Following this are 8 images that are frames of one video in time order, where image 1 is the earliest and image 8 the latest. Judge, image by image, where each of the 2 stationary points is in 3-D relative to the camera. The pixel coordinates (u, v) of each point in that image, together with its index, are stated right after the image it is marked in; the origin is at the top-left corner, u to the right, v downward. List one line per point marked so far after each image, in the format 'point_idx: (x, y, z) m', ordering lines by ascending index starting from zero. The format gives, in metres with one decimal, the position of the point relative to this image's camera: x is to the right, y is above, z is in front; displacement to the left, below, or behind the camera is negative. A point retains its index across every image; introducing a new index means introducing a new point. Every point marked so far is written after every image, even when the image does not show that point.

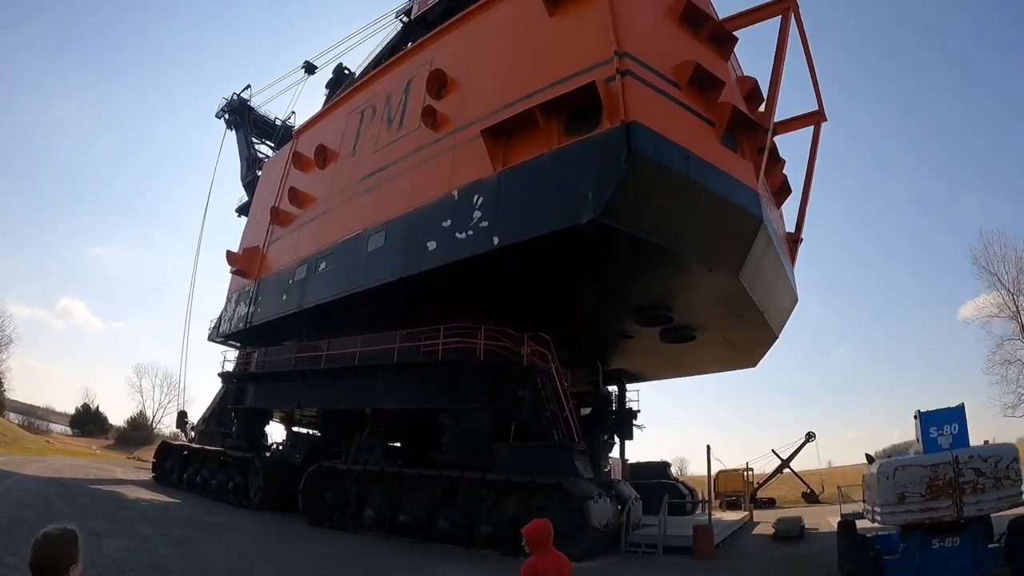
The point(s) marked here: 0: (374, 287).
0: (-2.8, 0.0, +13.2) m
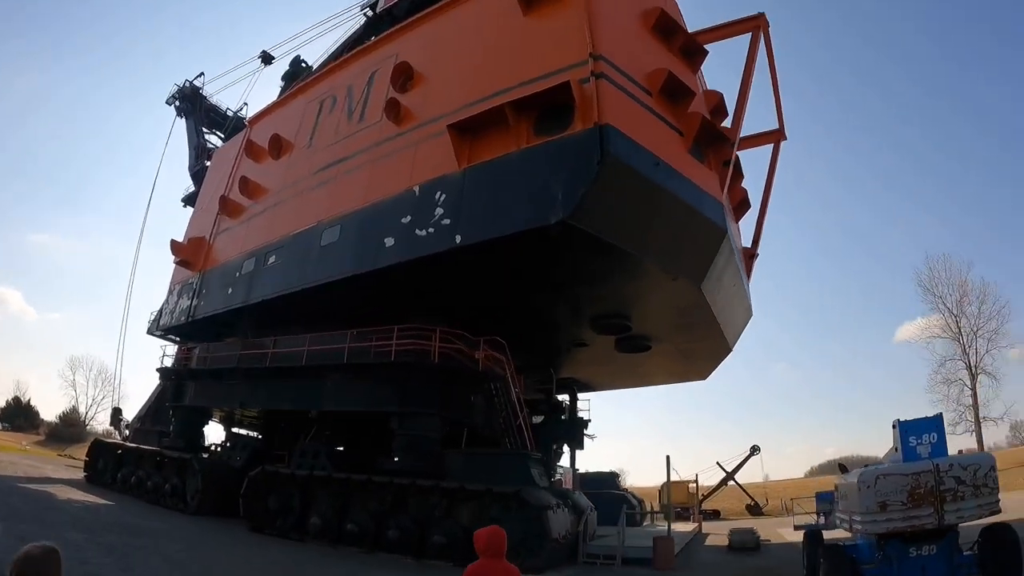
0: (-3.6, +0.1, +12.7) m
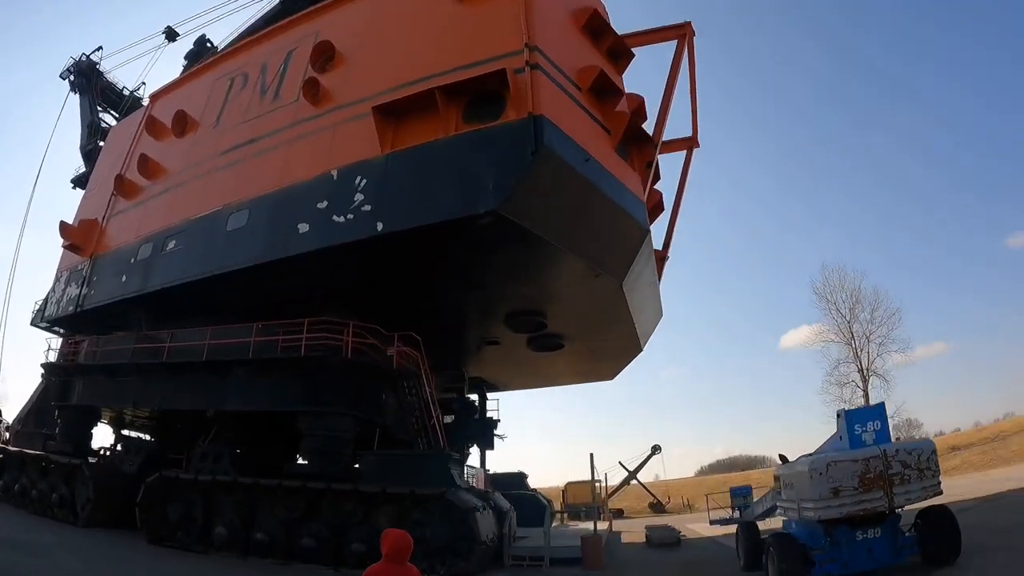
0: (-4.9, +0.2, +11.7) m
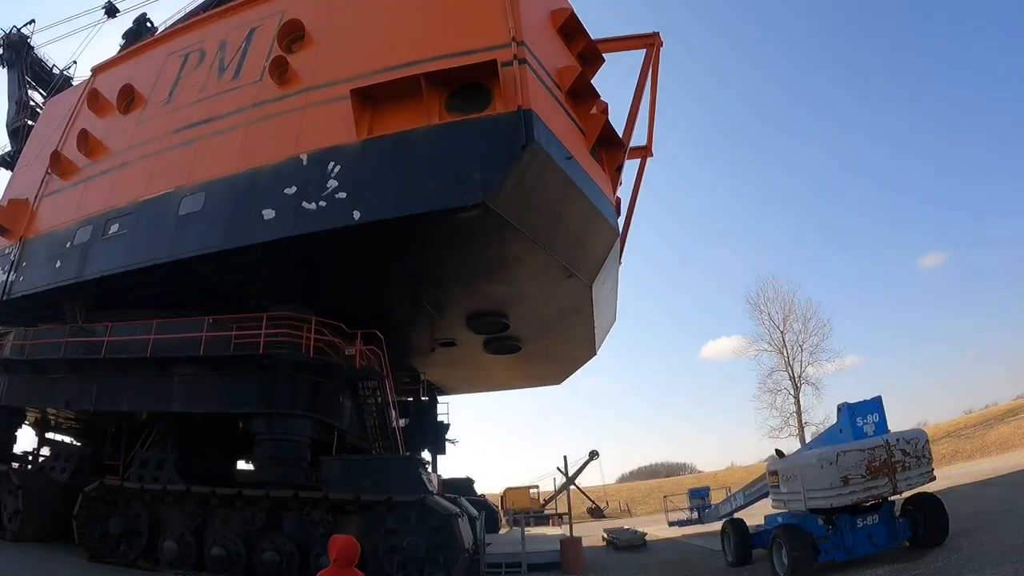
0: (-5.3, +0.4, +10.8) m
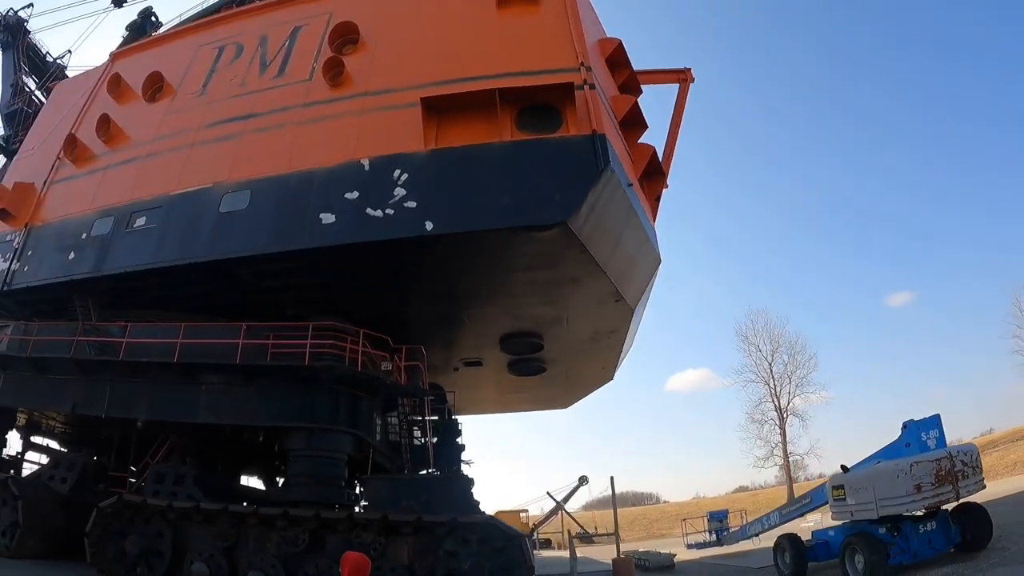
0: (-4.3, +0.4, +10.2) m
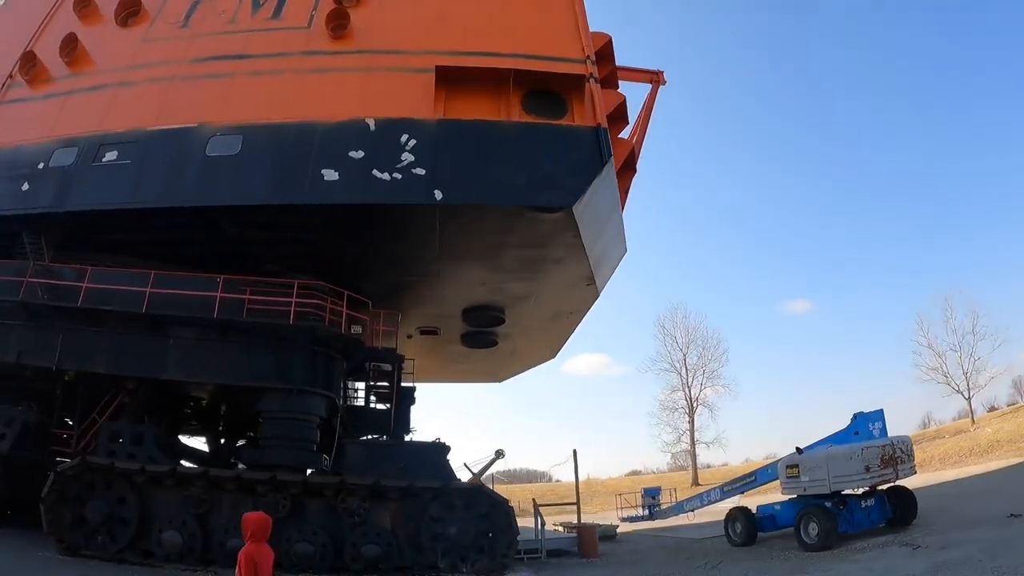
0: (-4.3, +1.1, +9.6) m
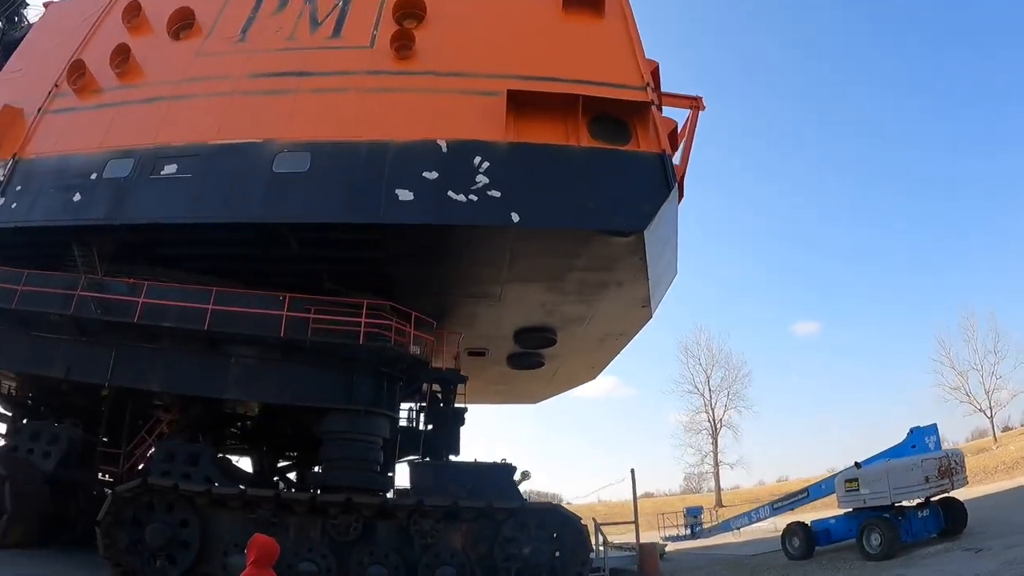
0: (-3.3, +0.9, +9.4) m
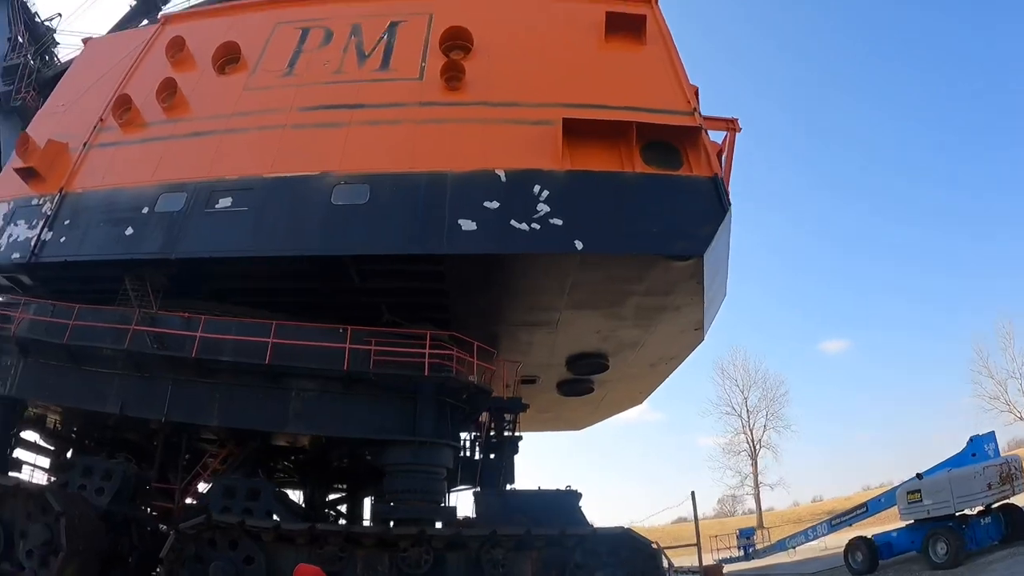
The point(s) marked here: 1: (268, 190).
0: (-2.4, +0.5, +9.2) m
1: (-3.5, +1.5, +9.4) m
